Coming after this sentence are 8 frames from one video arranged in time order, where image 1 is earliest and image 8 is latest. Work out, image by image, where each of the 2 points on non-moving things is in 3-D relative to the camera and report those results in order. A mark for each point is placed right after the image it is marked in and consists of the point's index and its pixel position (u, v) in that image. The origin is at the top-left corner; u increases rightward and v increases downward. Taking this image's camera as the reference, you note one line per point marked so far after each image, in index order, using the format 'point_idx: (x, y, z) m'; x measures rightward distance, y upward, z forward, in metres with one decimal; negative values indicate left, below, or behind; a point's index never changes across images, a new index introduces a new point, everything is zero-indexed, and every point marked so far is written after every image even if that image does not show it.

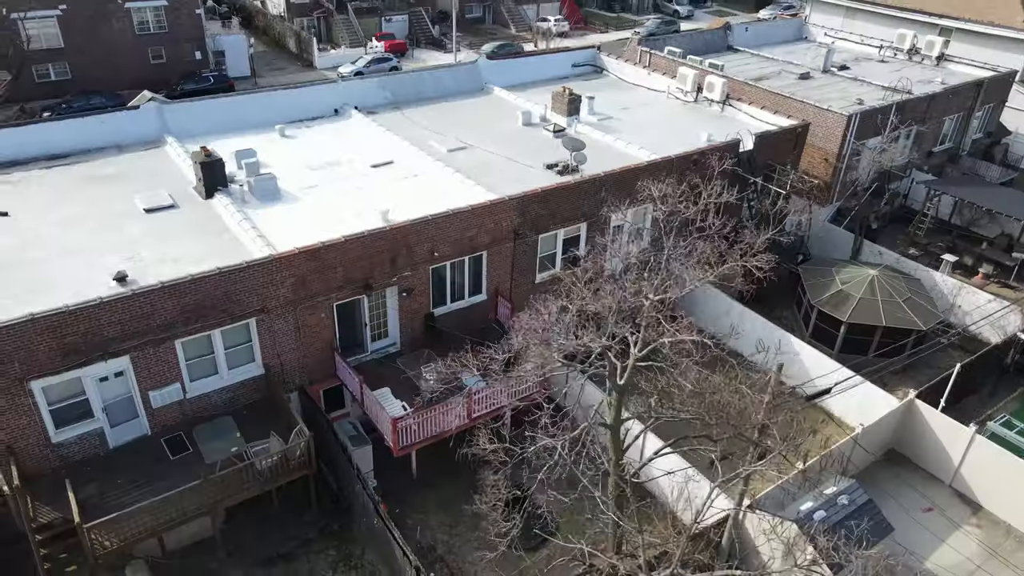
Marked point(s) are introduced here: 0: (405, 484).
0: (-2.7, -5.0, +18.9) m
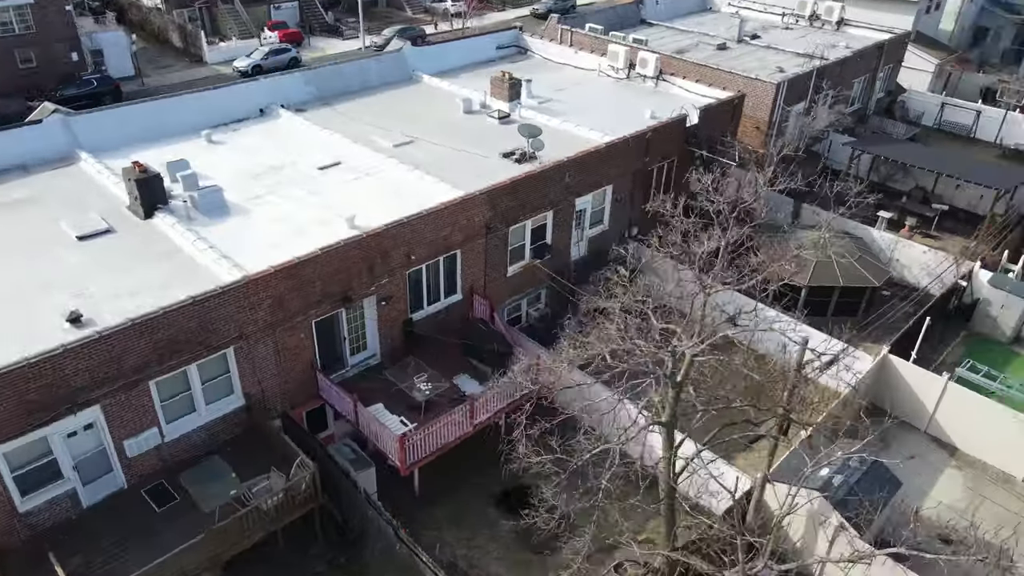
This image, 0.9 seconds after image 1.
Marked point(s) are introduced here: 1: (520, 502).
0: (-2.5, -5.2, +18.0) m
1: (+0.2, -5.3, +18.2) m
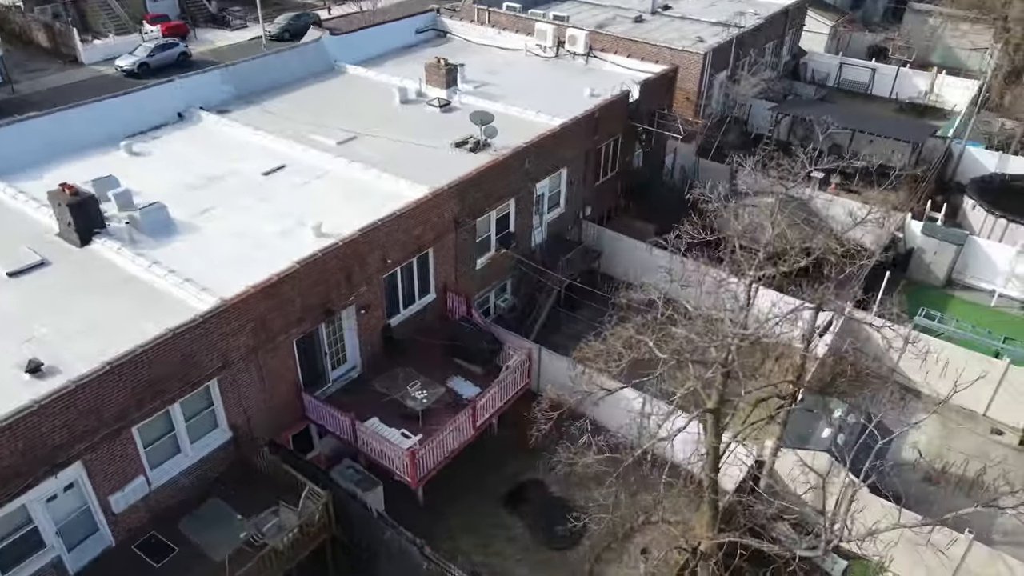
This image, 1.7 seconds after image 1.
0: (-2.2, -5.3, +17.4) m
1: (+0.4, -5.1, +17.9) m
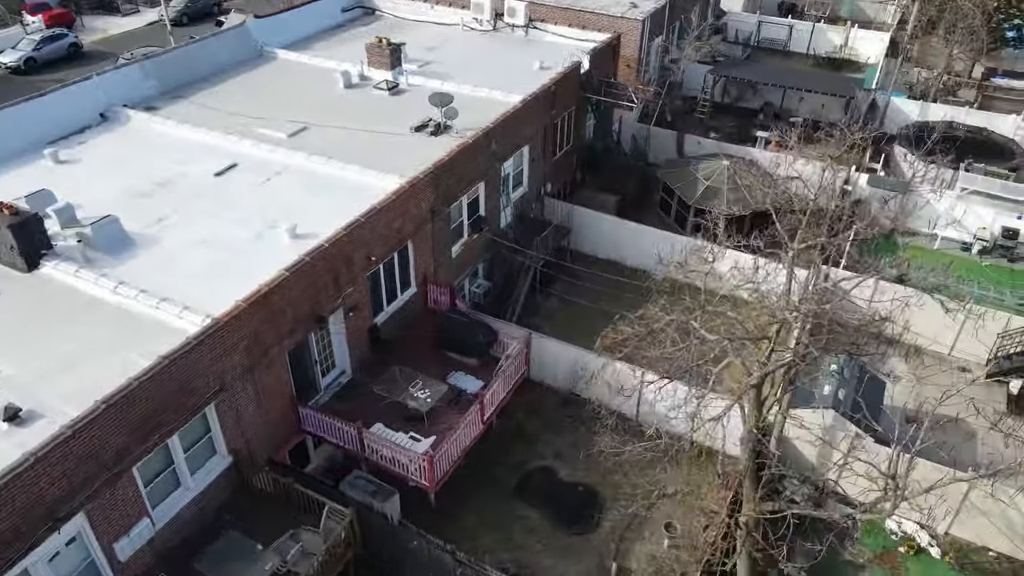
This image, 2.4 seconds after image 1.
0: (-1.8, -5.2, +16.8) m
1: (+0.7, -4.8, +17.7) m
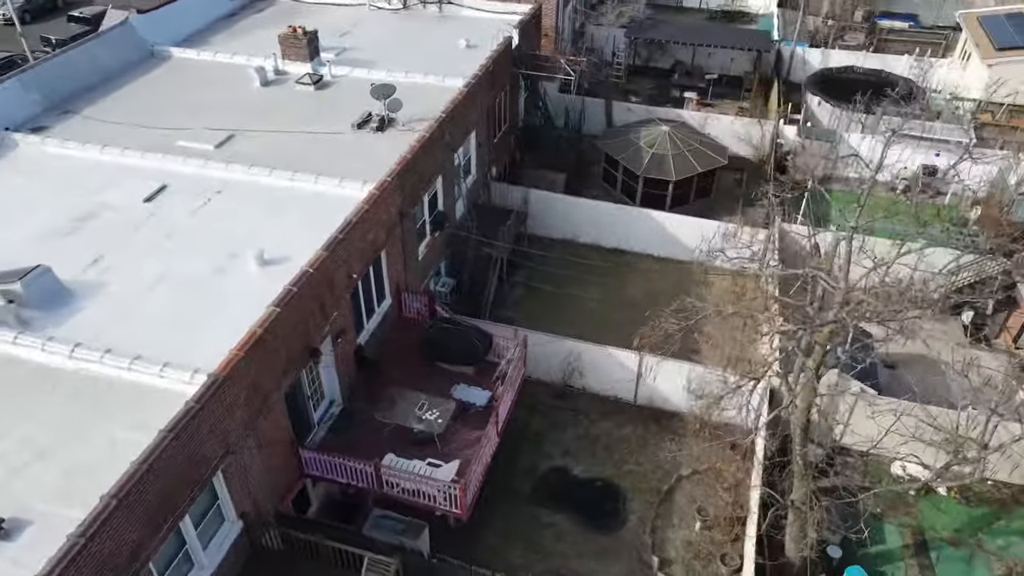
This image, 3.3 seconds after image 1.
0: (-1.2, -5.4, +15.9) m
1: (+1.1, -4.7, +17.1) m
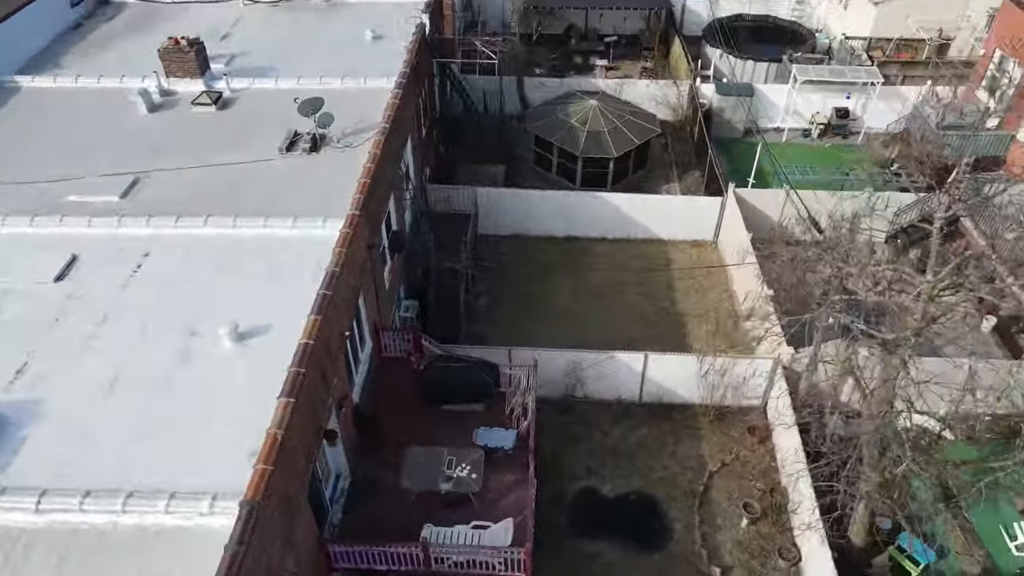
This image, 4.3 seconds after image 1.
0: (-0.1, -6.1, +14.6) m
1: (+1.8, -4.9, +16.1) m
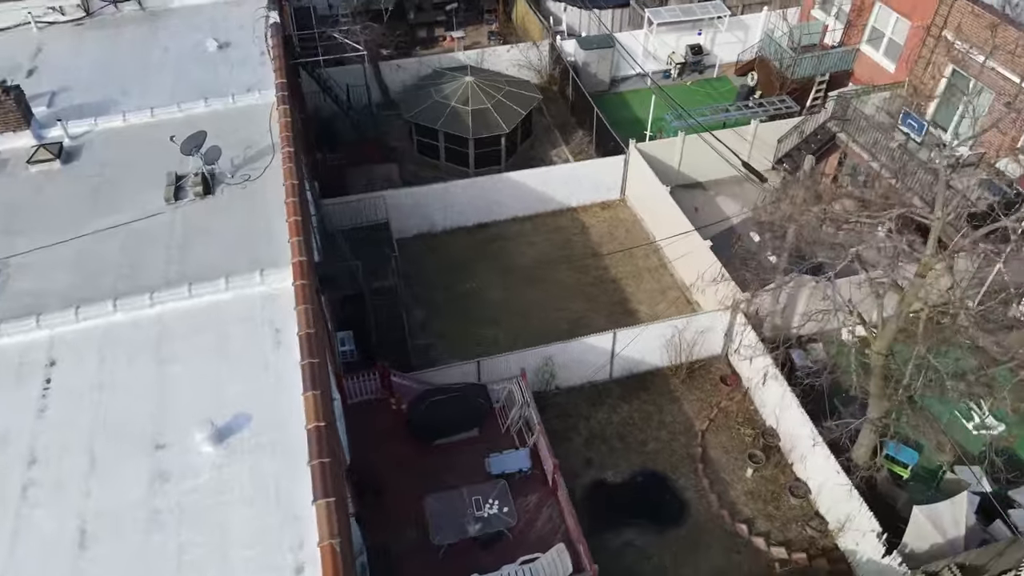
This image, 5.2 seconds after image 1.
0: (+0.9, -6.2, +14.0) m
1: (+2.1, -4.6, +15.7) m
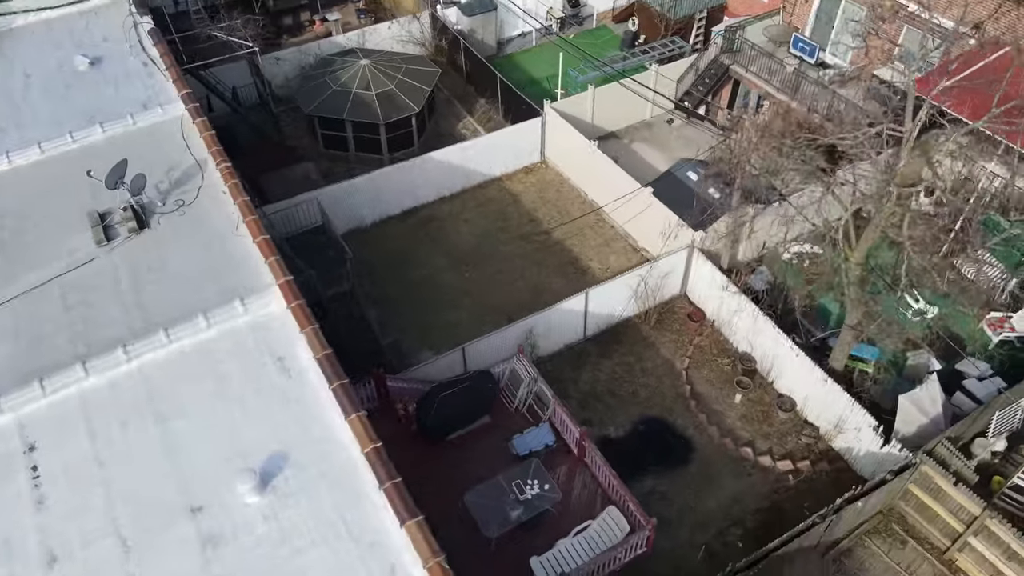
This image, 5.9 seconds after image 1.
0: (+1.8, -5.6, +14.2) m
1: (+2.3, -3.7, +16.1) m
